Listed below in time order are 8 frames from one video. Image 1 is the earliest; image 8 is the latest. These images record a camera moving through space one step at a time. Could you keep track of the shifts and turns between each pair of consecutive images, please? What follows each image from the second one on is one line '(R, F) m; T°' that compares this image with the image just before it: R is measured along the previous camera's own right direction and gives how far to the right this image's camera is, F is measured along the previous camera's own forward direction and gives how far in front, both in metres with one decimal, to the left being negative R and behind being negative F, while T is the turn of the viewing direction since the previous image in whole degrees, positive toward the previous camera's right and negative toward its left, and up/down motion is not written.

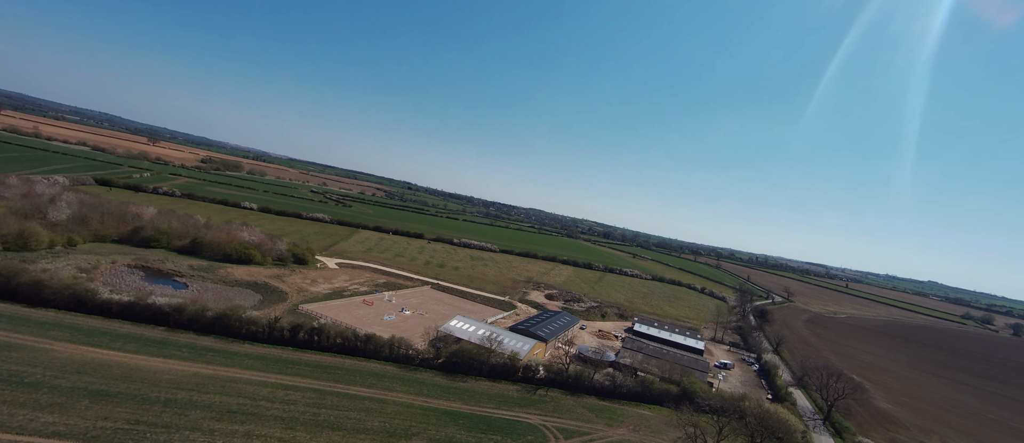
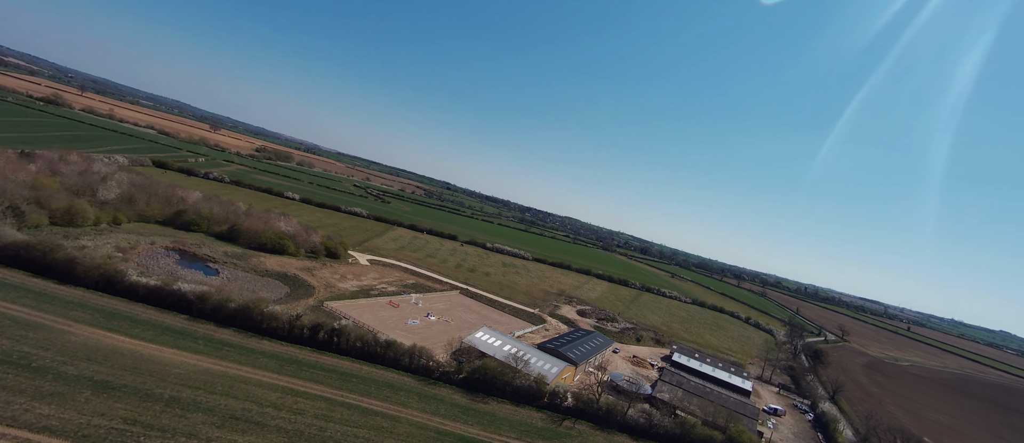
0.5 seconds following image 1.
(-0.2, +2.7) m; -4°
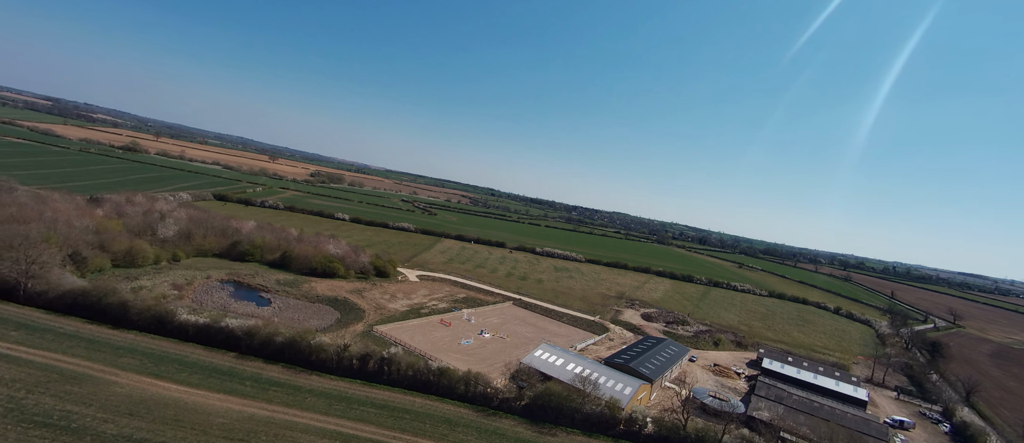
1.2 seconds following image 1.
(-0.3, +3.5) m; -6°
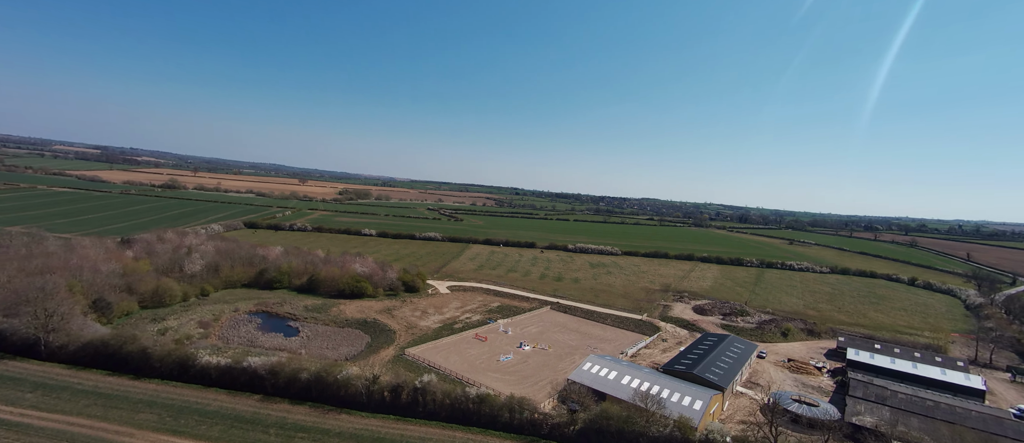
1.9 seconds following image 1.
(-0.1, +3.7) m; -4°
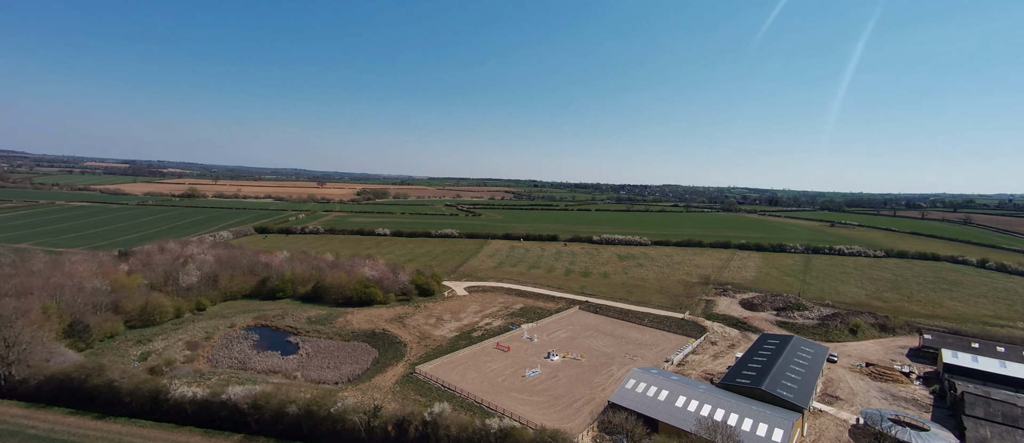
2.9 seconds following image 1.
(-0.2, +5.8) m; -2°
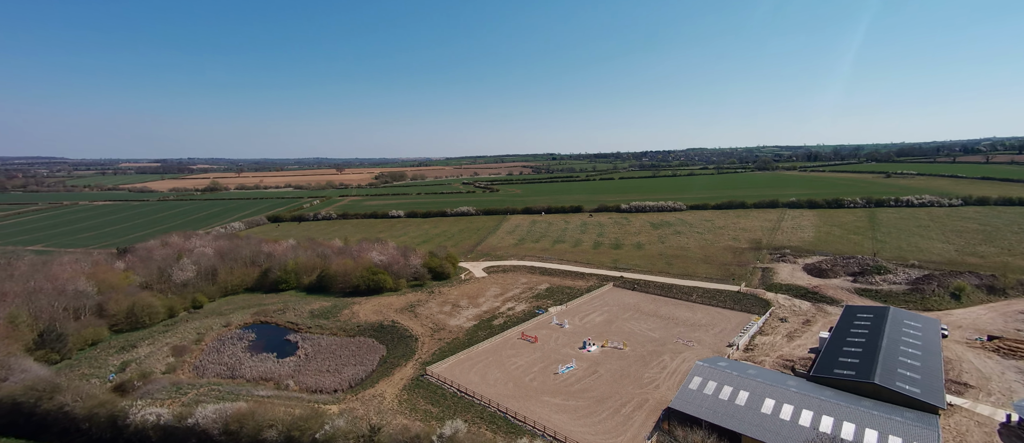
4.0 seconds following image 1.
(0.0, +6.4) m; -3°
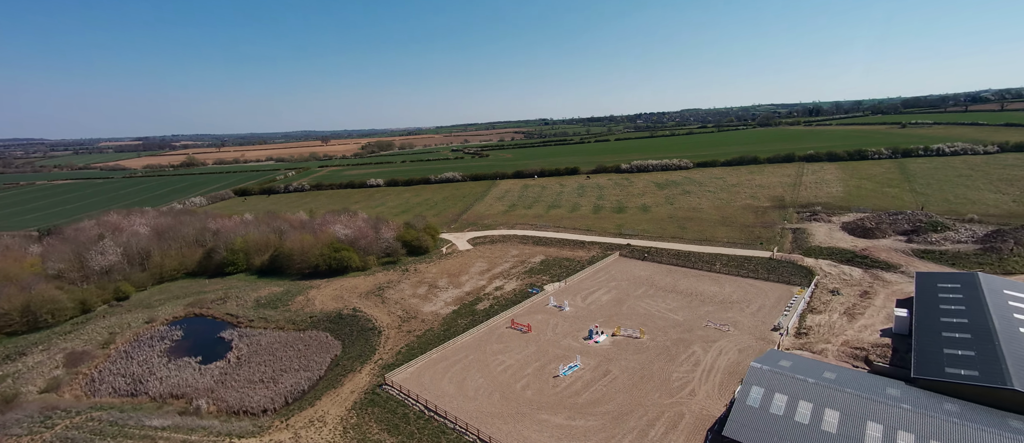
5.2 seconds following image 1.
(+0.5, +7.4) m; +1°
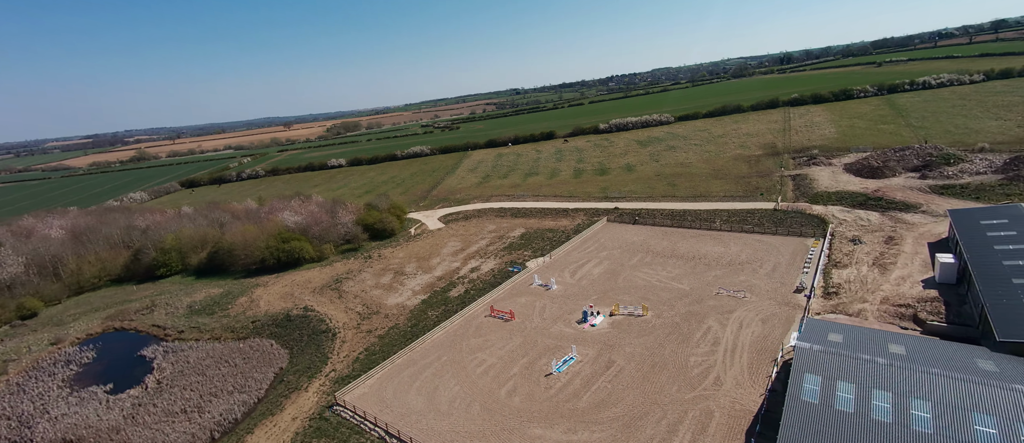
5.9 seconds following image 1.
(+0.3, +4.6) m; +3°
